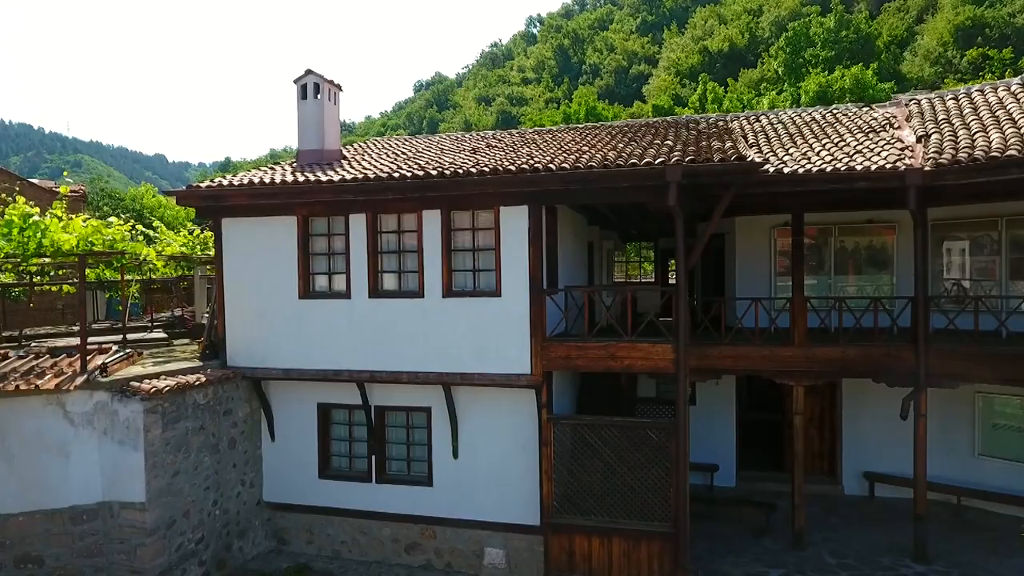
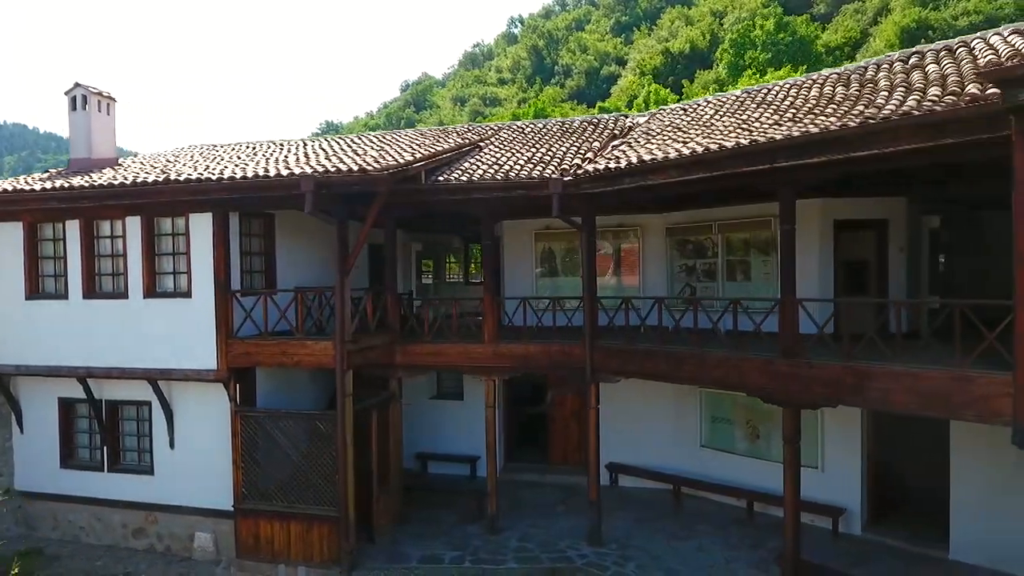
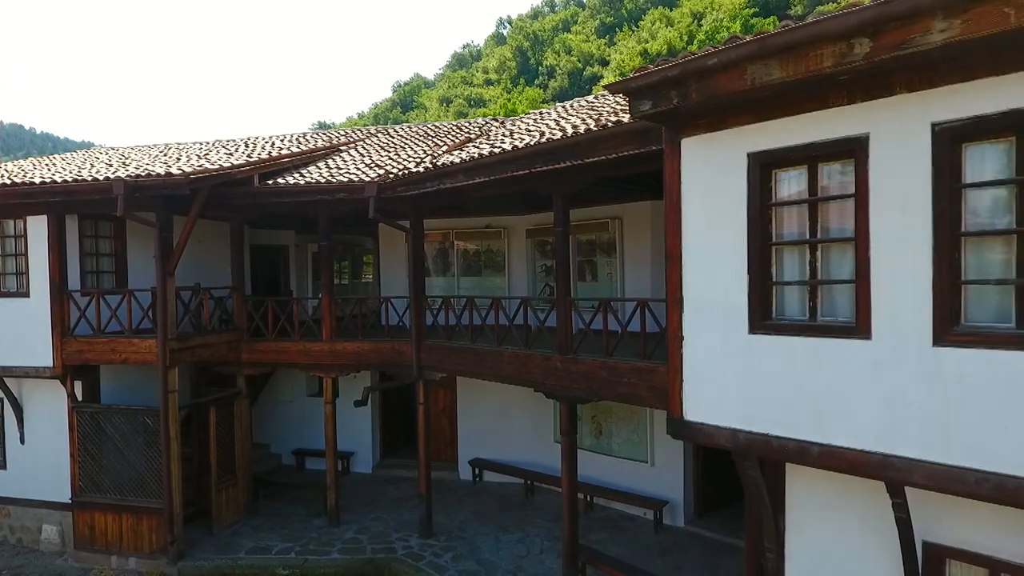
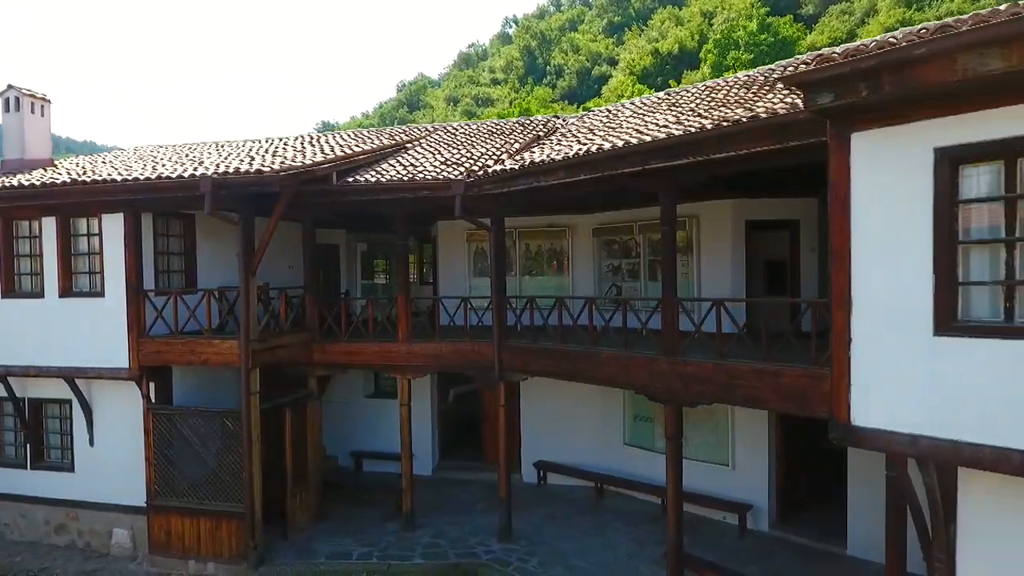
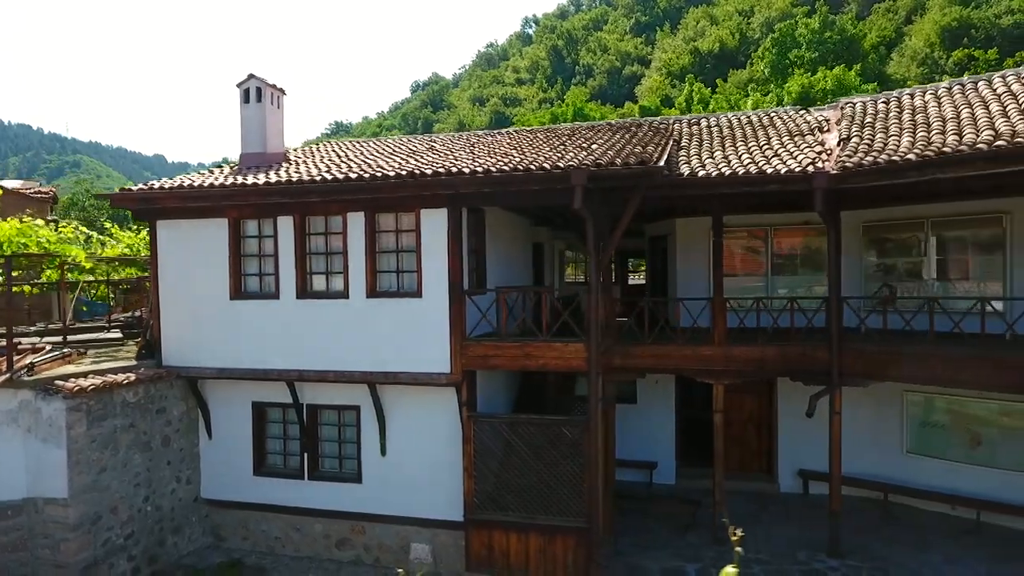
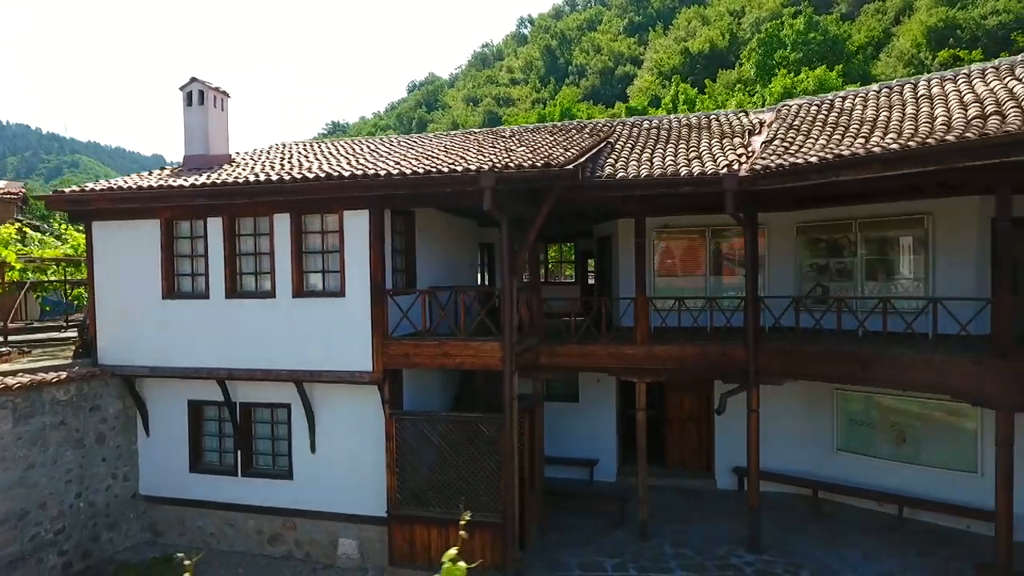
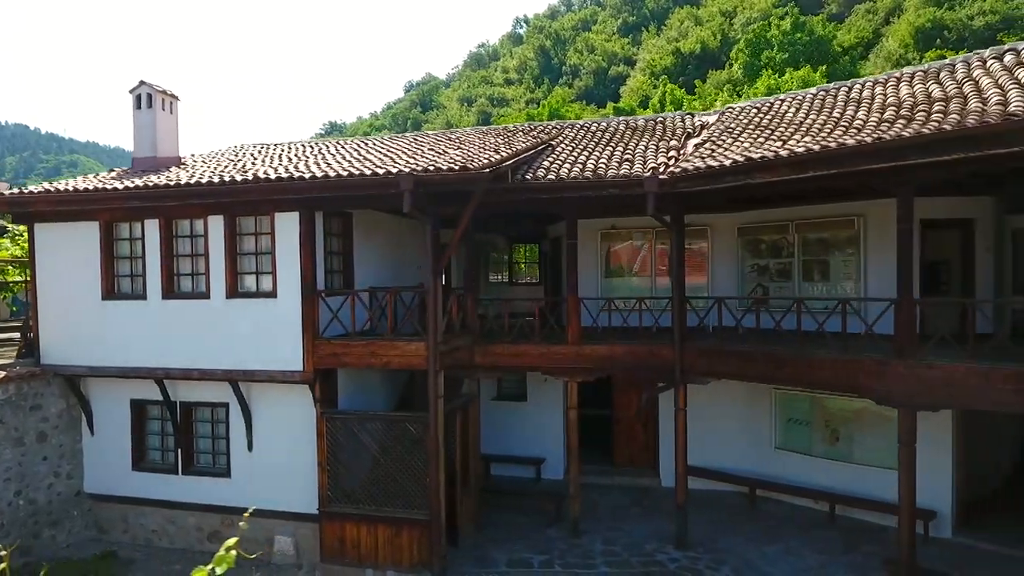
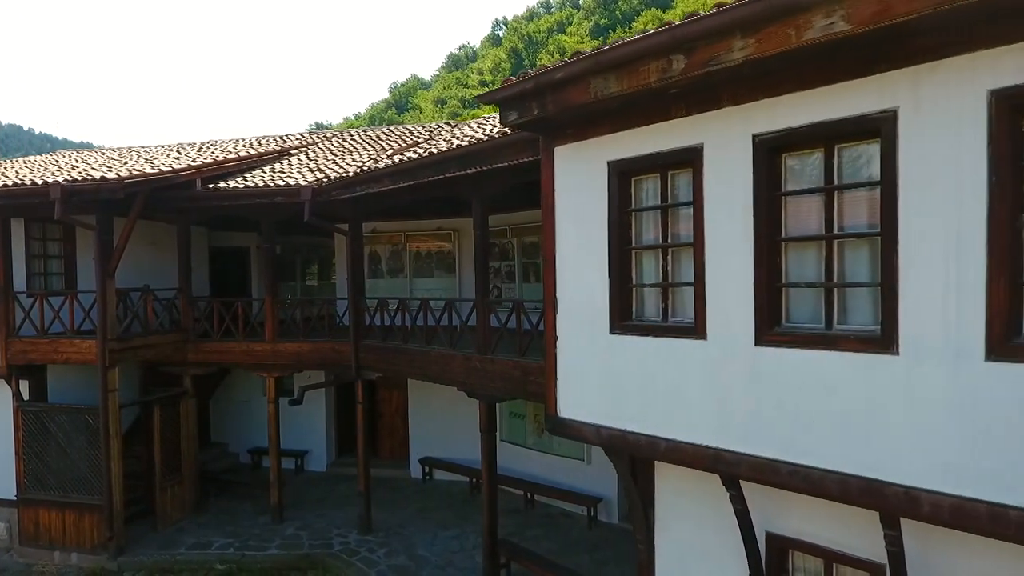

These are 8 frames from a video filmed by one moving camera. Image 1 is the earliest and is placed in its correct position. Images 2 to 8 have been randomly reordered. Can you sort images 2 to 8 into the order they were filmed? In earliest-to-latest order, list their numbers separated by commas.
5, 6, 7, 2, 4, 3, 8
